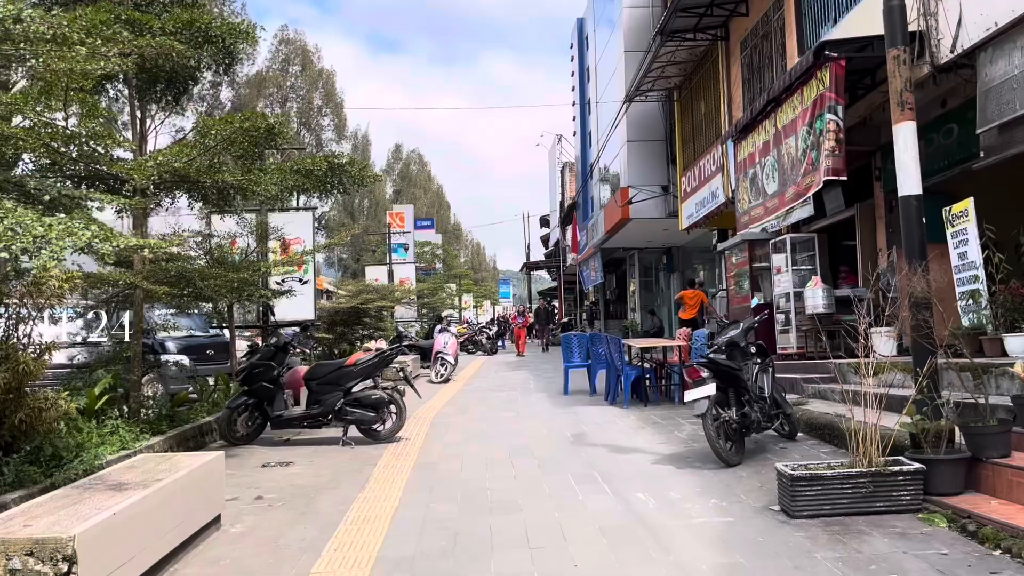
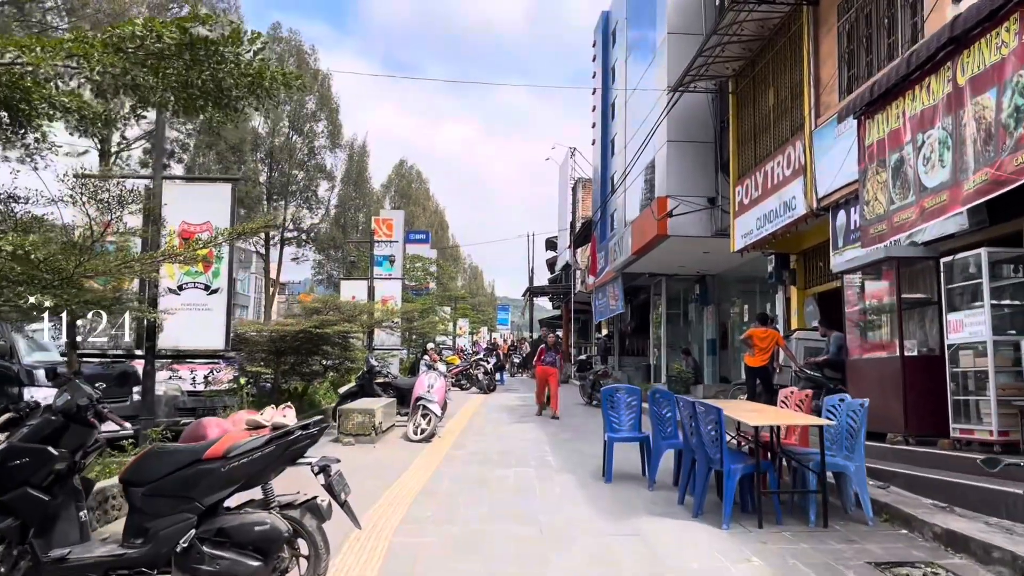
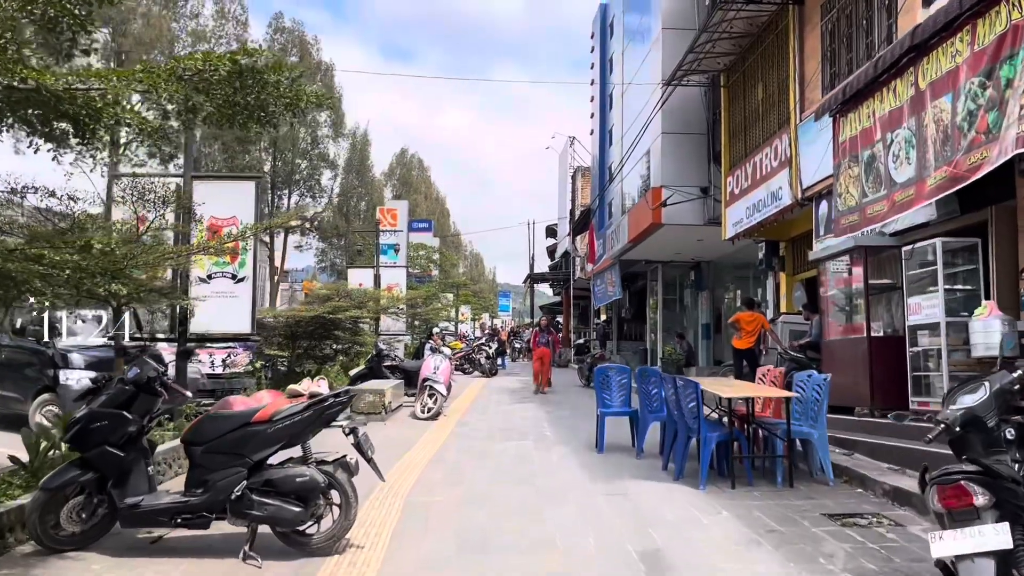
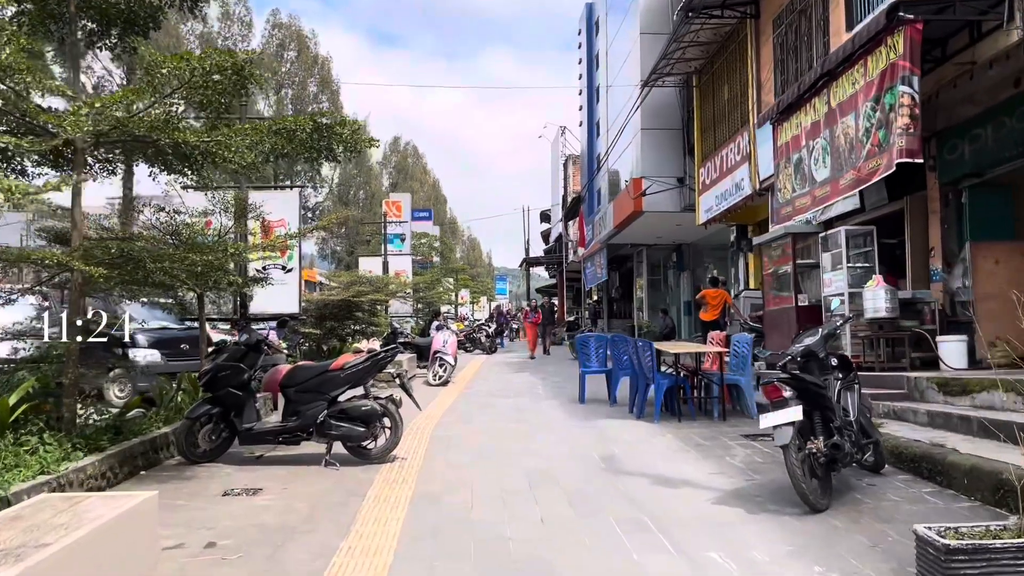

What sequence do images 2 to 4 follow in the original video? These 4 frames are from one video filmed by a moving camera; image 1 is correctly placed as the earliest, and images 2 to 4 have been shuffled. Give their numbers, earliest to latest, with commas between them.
4, 3, 2
